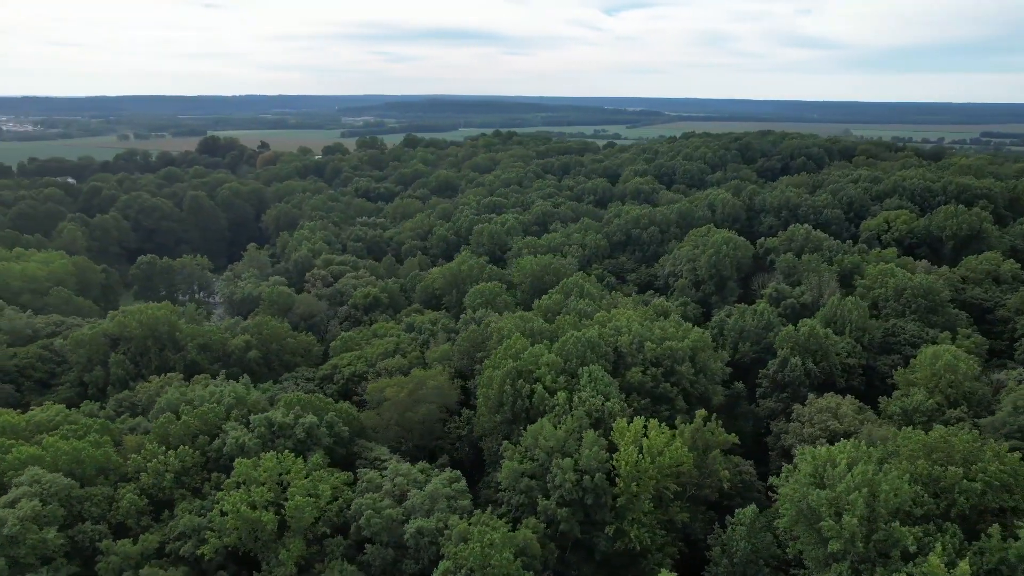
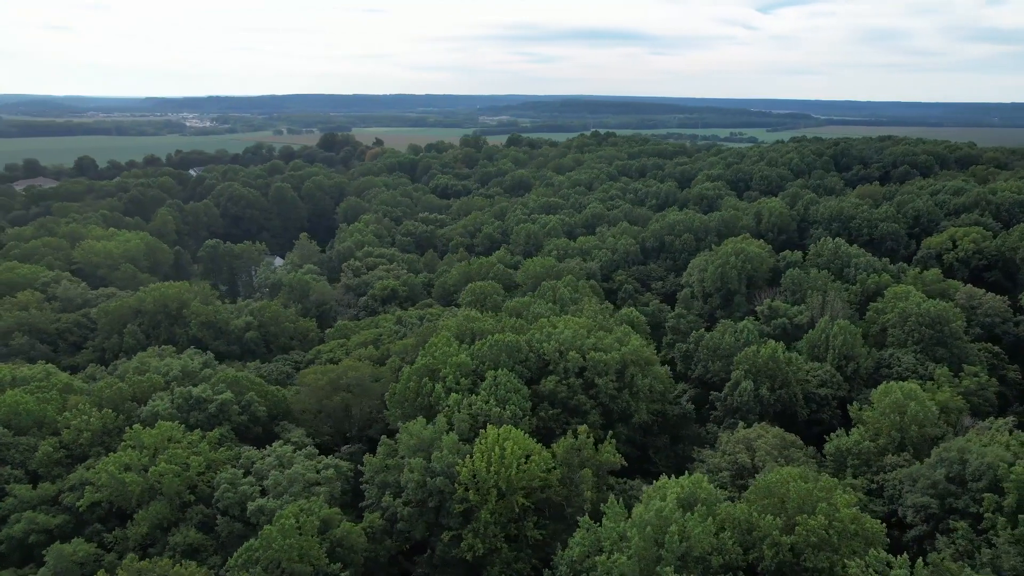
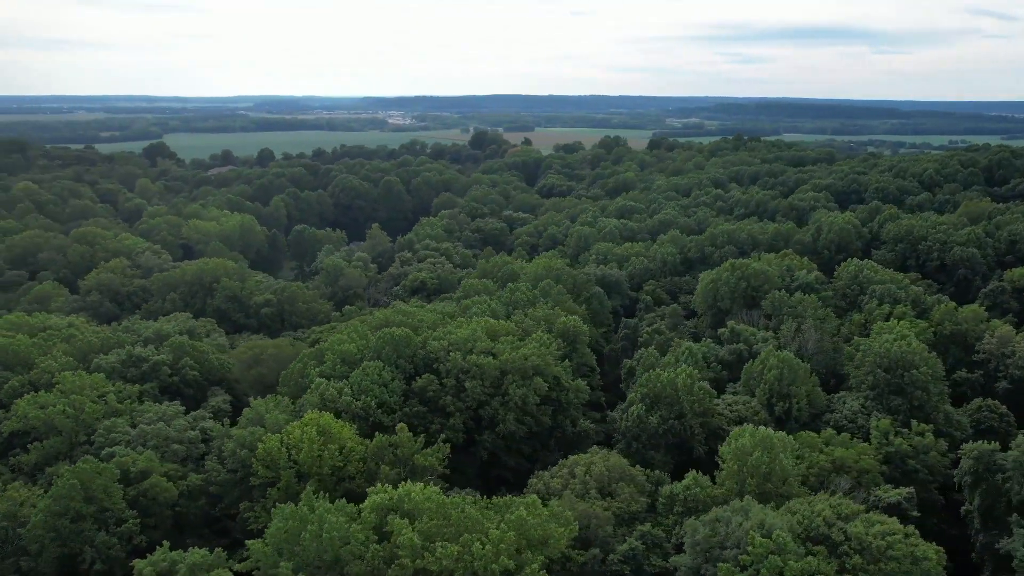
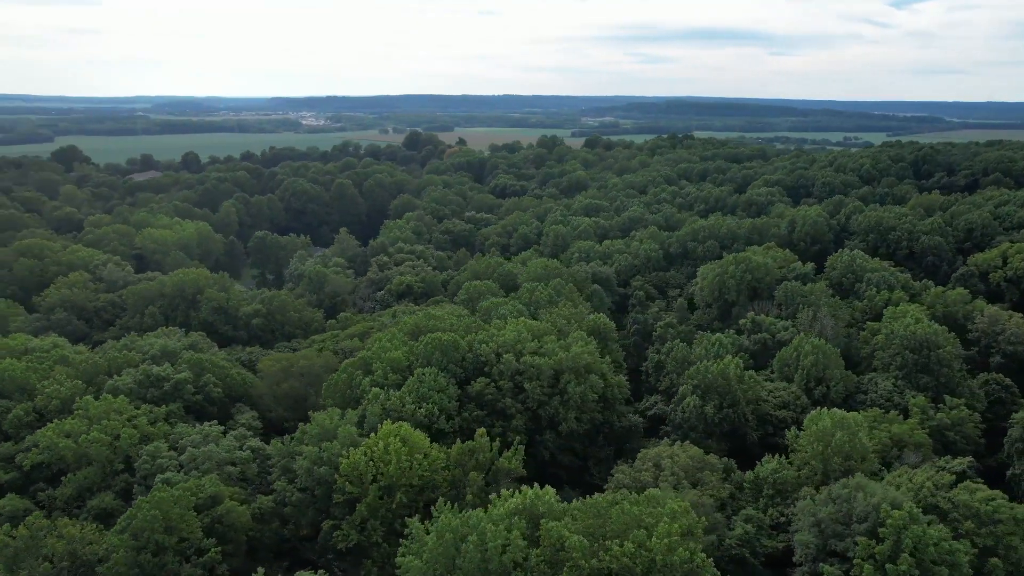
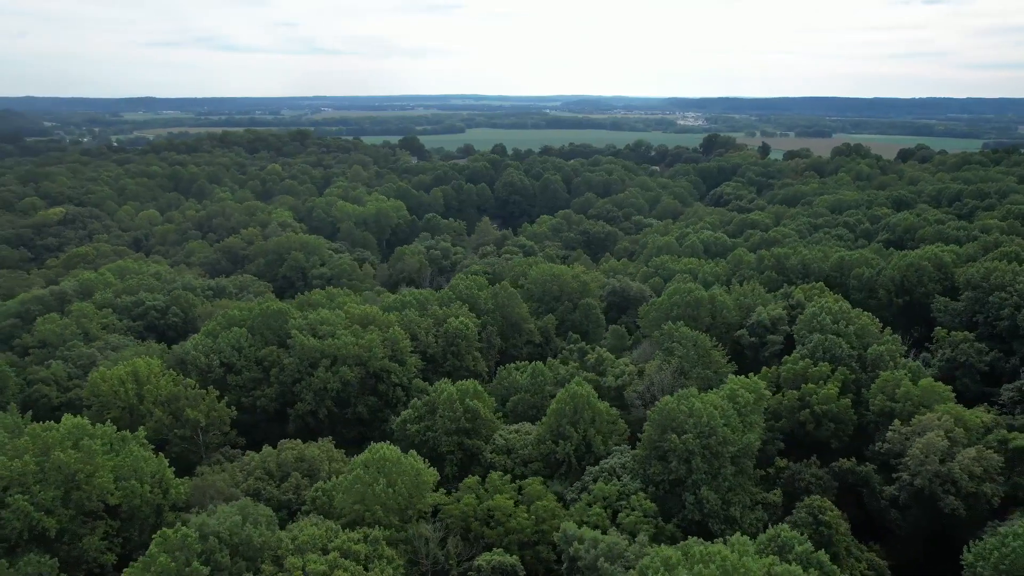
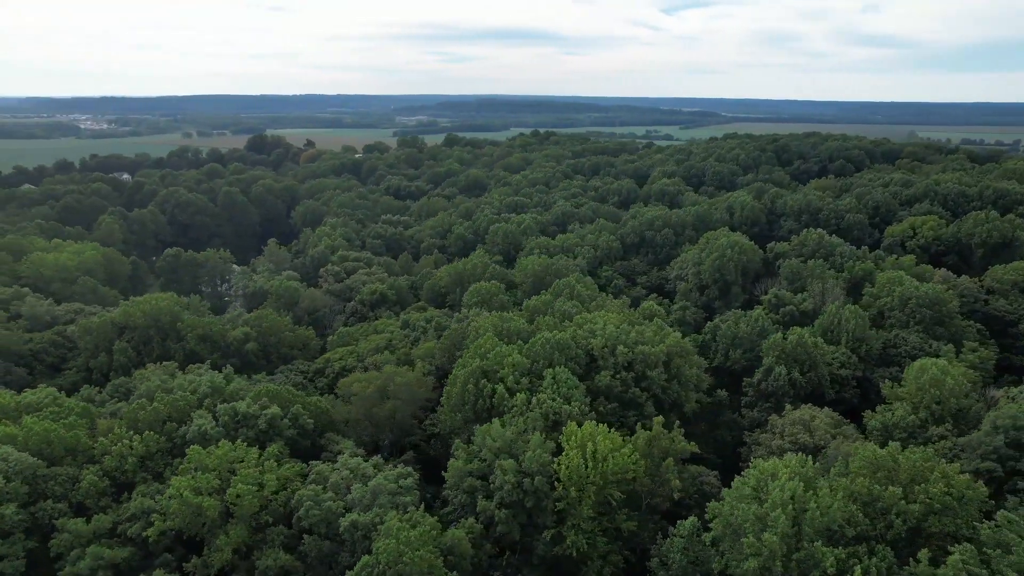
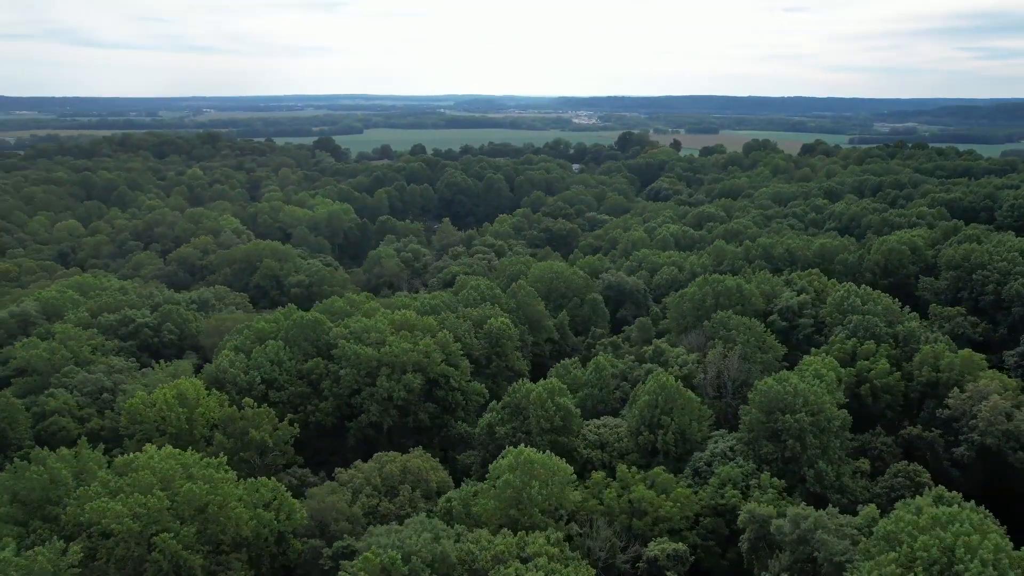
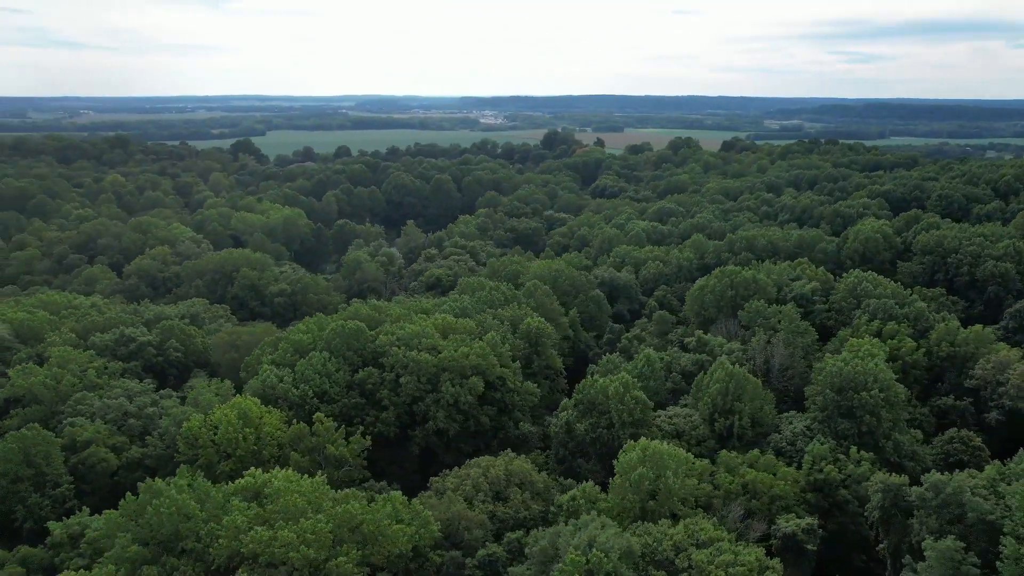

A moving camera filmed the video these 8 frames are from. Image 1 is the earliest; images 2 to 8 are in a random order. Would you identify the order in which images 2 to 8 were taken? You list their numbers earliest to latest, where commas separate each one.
6, 2, 4, 3, 8, 7, 5
